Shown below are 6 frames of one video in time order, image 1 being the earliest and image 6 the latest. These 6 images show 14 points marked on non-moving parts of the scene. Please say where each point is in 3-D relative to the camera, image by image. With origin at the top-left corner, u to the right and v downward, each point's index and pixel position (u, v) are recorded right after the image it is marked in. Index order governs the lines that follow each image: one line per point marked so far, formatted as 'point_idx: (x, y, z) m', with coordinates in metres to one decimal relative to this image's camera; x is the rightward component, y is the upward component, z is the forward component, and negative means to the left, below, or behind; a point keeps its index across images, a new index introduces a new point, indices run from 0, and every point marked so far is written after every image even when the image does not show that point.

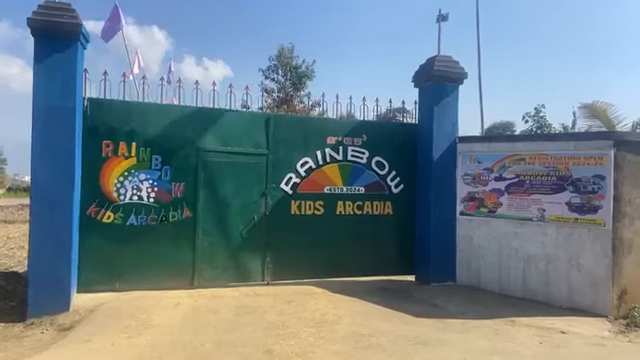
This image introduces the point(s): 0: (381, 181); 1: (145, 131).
0: (+1.1, 0.0, +8.5) m
1: (-2.6, +0.7, +7.1) m
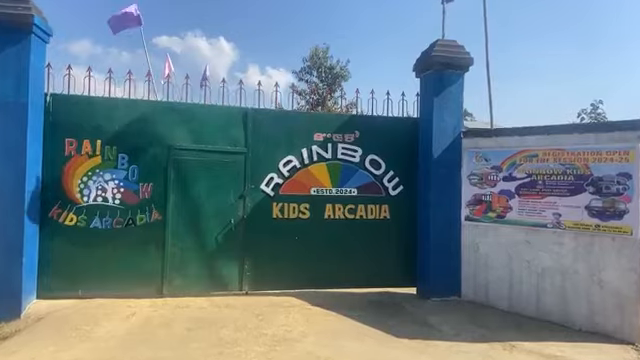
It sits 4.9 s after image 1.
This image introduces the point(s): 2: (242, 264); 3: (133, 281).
0: (+0.9, 0.0, +7.7) m
1: (-2.9, +0.7, +6.7) m
2: (-1.2, -1.3, +7.1) m
3: (-2.7, -1.4, +6.8) m
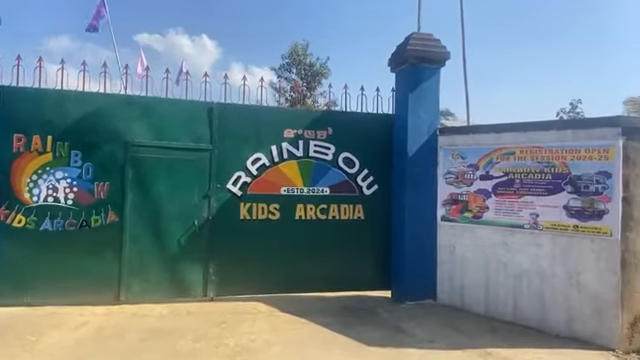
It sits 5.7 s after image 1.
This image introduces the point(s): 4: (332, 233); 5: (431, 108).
0: (+0.5, 0.0, +7.4) m
1: (-3.4, +0.7, +6.2) m
2: (-1.6, -1.2, +6.7) m
3: (-3.1, -1.4, +6.3) m
4: (+0.2, -0.8, +7.3) m
5: (+1.7, +1.1, +7.1) m
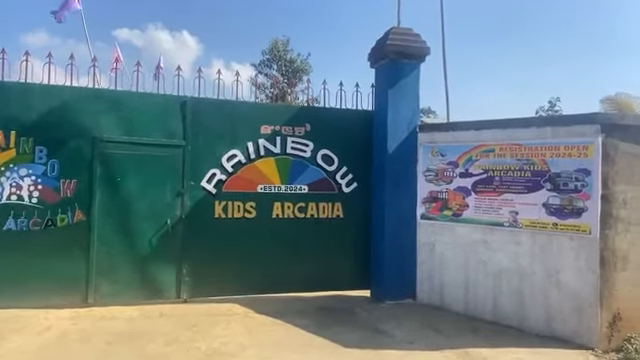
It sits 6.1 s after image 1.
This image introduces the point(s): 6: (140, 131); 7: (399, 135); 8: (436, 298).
0: (+0.1, 0.0, +7.2) m
1: (-3.6, +0.8, +5.9) m
2: (-1.9, -1.2, +6.5) m
3: (-3.4, -1.4, +6.0) m
4: (-0.2, -0.8, +7.1) m
5: (+1.3, +1.1, +7.0) m
6: (-2.4, +0.7, +6.3) m
7: (+1.2, +0.7, +7.0) m
8: (+1.7, -1.7, +6.8) m
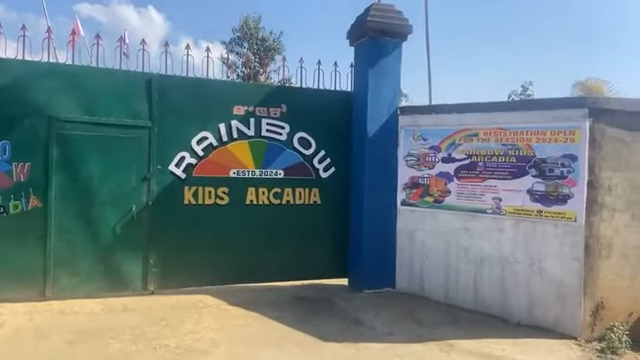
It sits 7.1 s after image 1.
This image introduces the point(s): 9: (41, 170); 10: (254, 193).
0: (-0.2, +0.3, +6.9) m
1: (-3.9, +1.0, +5.3) m
2: (-2.2, -1.0, +6.1) m
3: (-3.7, -1.2, +5.5) m
4: (-0.5, -0.6, +6.8) m
5: (+1.0, +1.3, +6.7) m
6: (-2.7, +0.9, +5.8) m
7: (+0.8, +0.9, +6.7) m
8: (+1.3, -1.5, +6.6) m
9: (-3.3, +0.1, +5.6) m
10: (-0.9, -0.2, +6.6) m
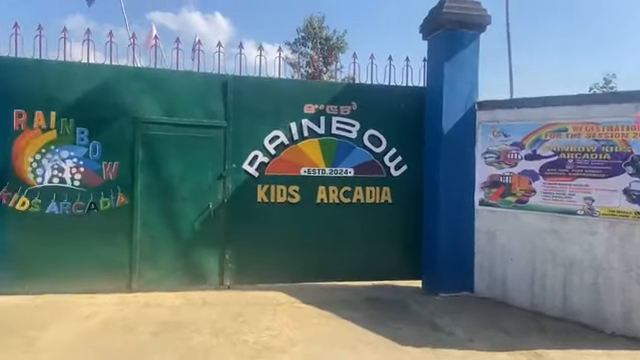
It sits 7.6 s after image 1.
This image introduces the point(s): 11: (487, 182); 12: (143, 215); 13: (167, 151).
0: (+0.8, +0.3, +6.7) m
1: (-3.0, +1.0, +5.7) m
2: (-1.3, -1.0, +6.2) m
3: (-2.8, -1.2, +5.9) m
4: (+0.5, -0.5, +6.7) m
5: (+2.0, +1.4, +6.4) m
6: (-1.8, +0.9, +6.0) m
7: (+1.8, +0.9, +6.4) m
8: (+2.3, -1.5, +6.3) m
9: (-2.4, +0.1, +5.9) m
10: (+0.1, -0.2, +6.6) m
11: (+2.2, 0.0, +6.3) m
12: (-2.2, -0.4, +5.9) m
13: (-1.9, +0.4, +6.0) m
